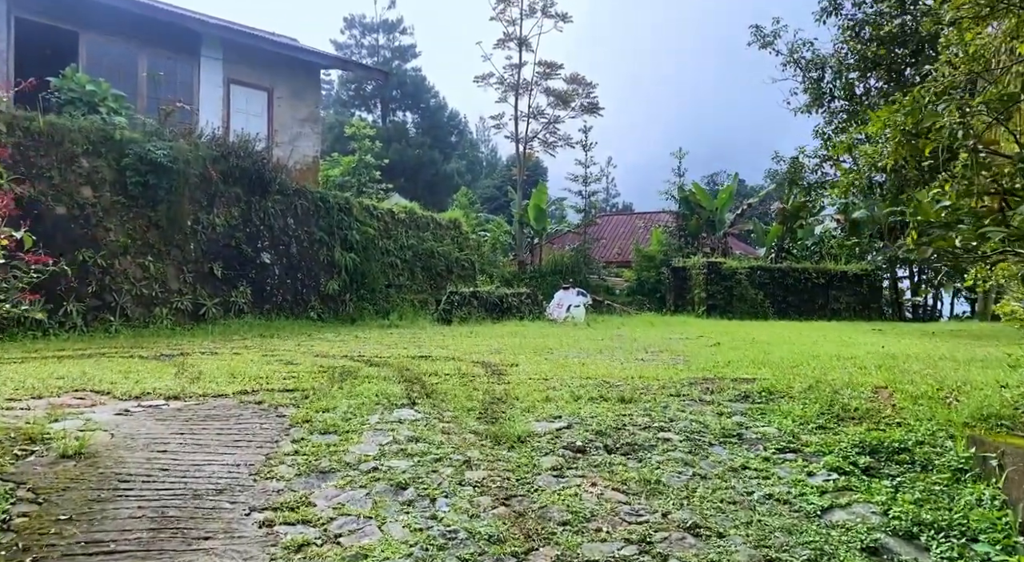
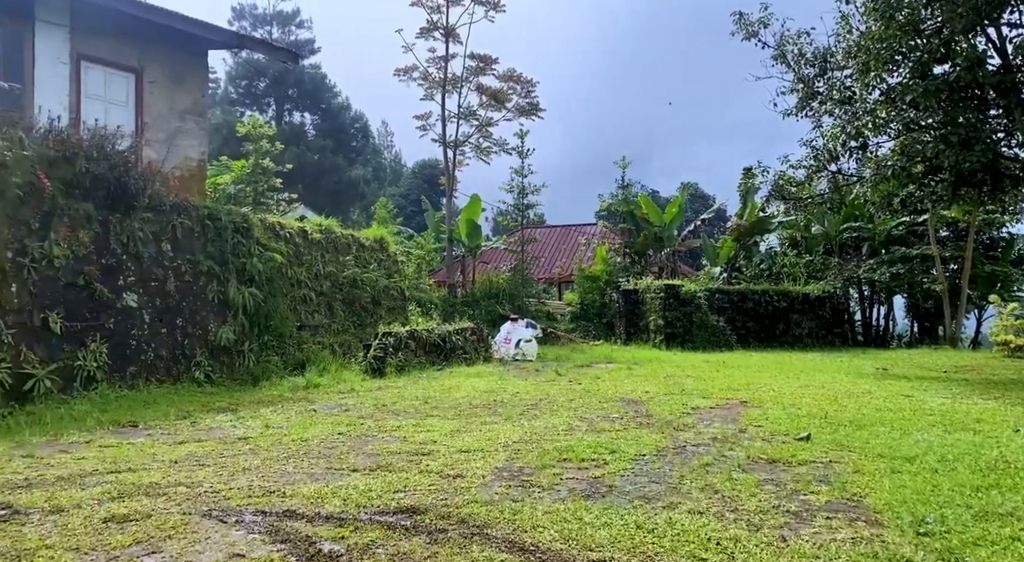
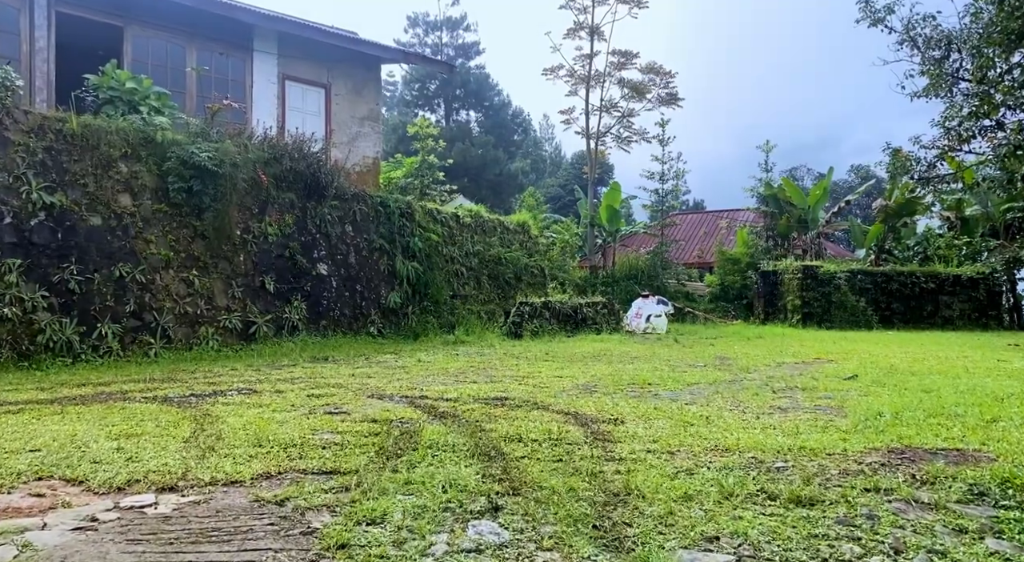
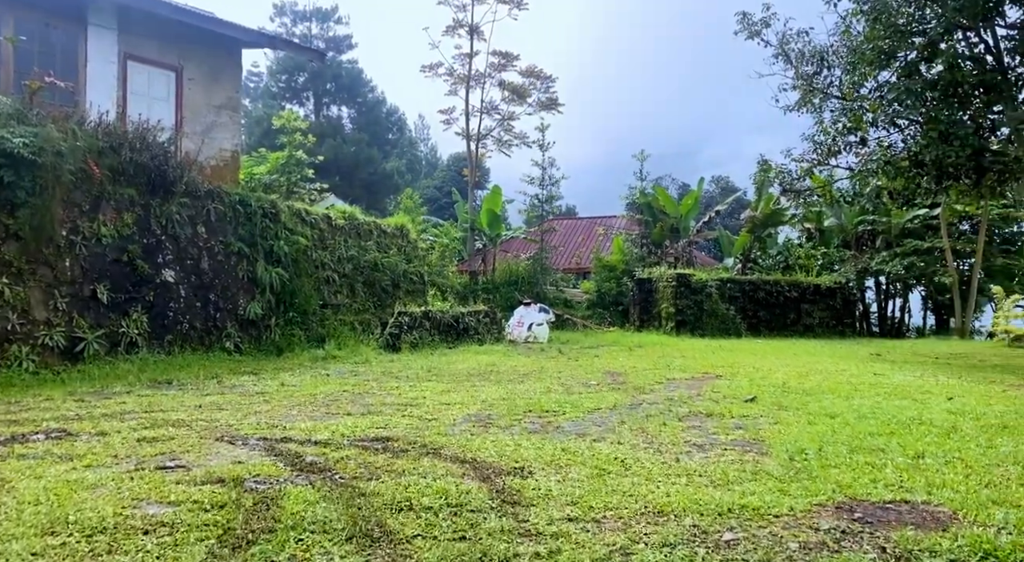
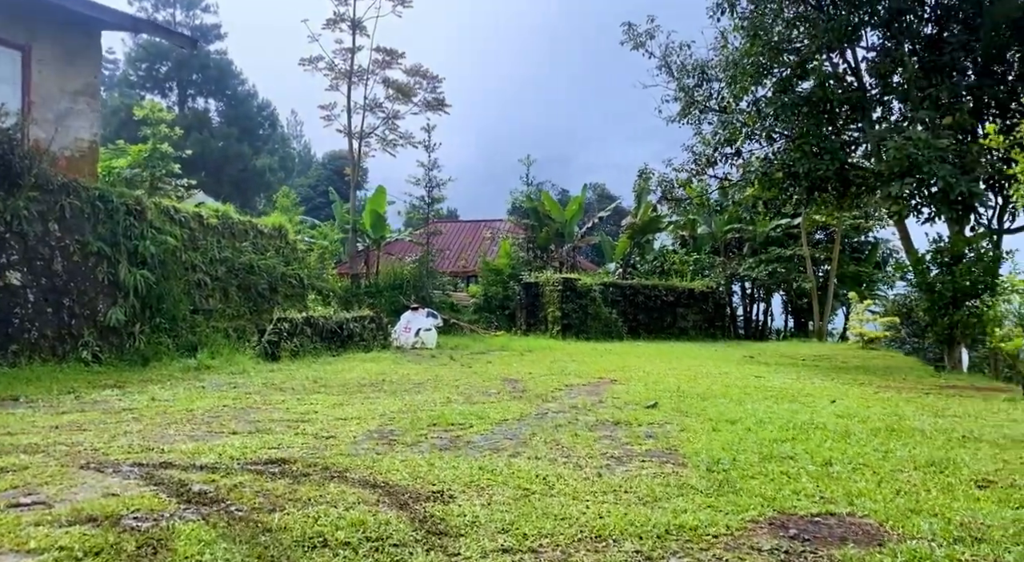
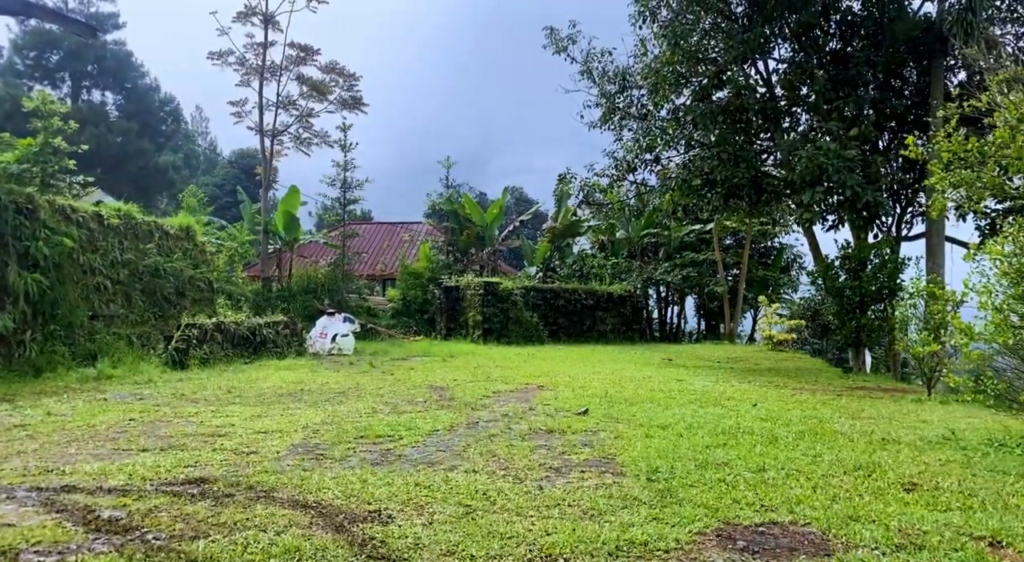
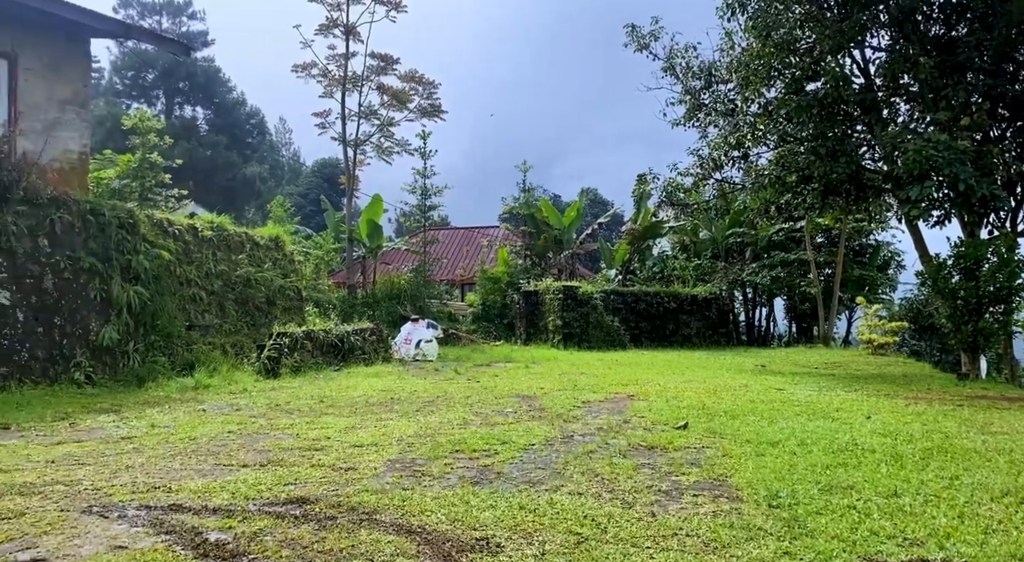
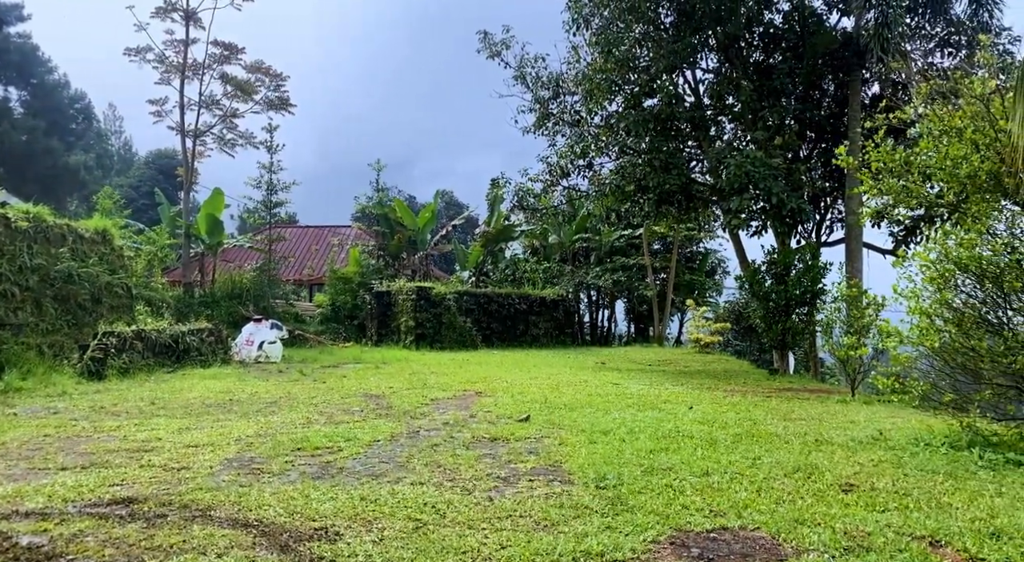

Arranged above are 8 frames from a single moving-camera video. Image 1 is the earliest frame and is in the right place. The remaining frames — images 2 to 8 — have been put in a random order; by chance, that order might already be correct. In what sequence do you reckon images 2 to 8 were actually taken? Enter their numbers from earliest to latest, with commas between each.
3, 4, 5, 6, 8, 7, 2
